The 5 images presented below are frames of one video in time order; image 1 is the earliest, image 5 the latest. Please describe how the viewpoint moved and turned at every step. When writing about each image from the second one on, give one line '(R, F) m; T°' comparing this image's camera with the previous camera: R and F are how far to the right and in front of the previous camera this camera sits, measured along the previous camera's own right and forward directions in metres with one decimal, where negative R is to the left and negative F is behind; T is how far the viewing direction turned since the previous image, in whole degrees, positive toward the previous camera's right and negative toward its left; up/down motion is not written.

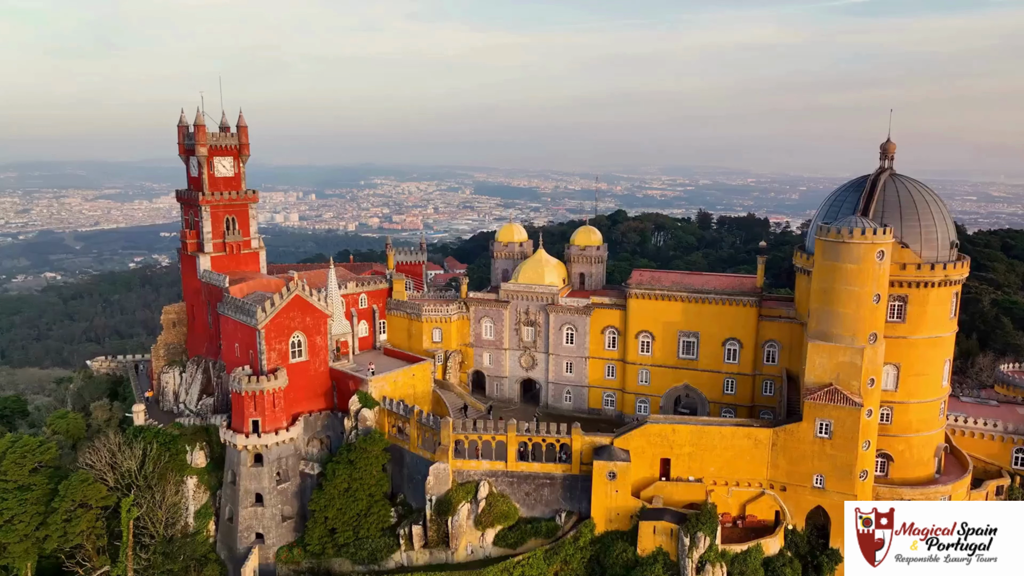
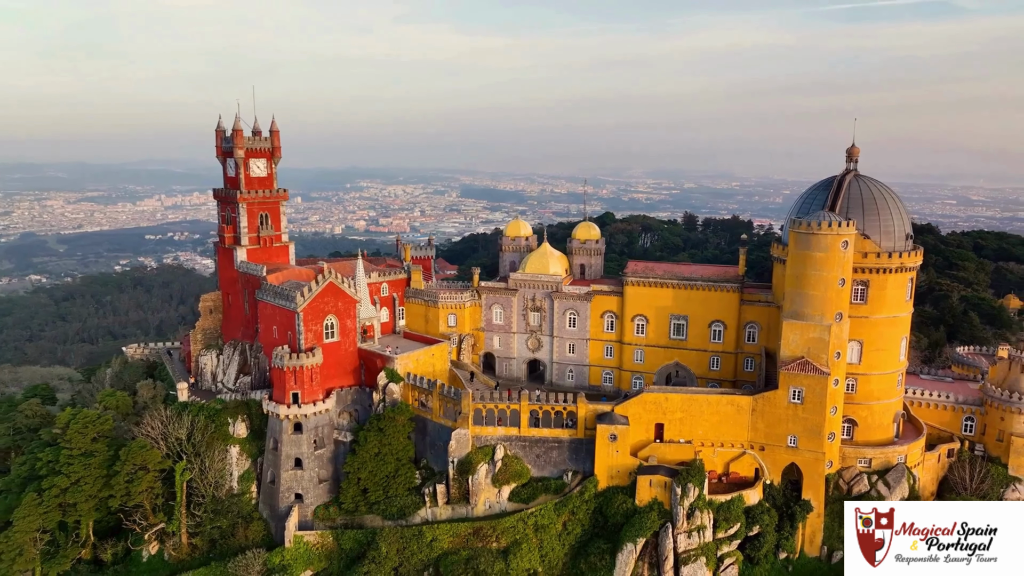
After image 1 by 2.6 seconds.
(-1.1, -3.4) m; +1°
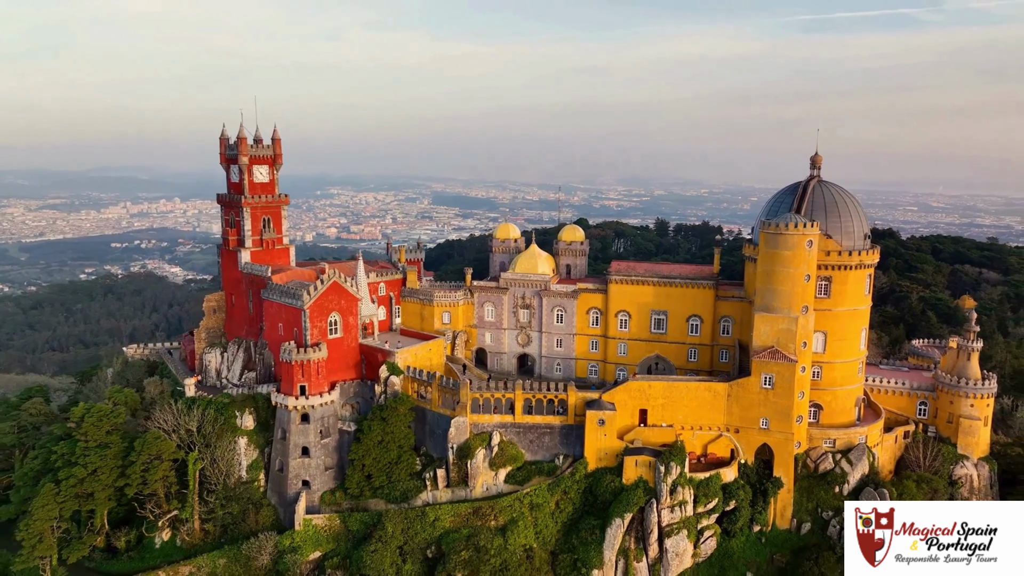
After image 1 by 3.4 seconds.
(-1.0, -2.2) m; +2°
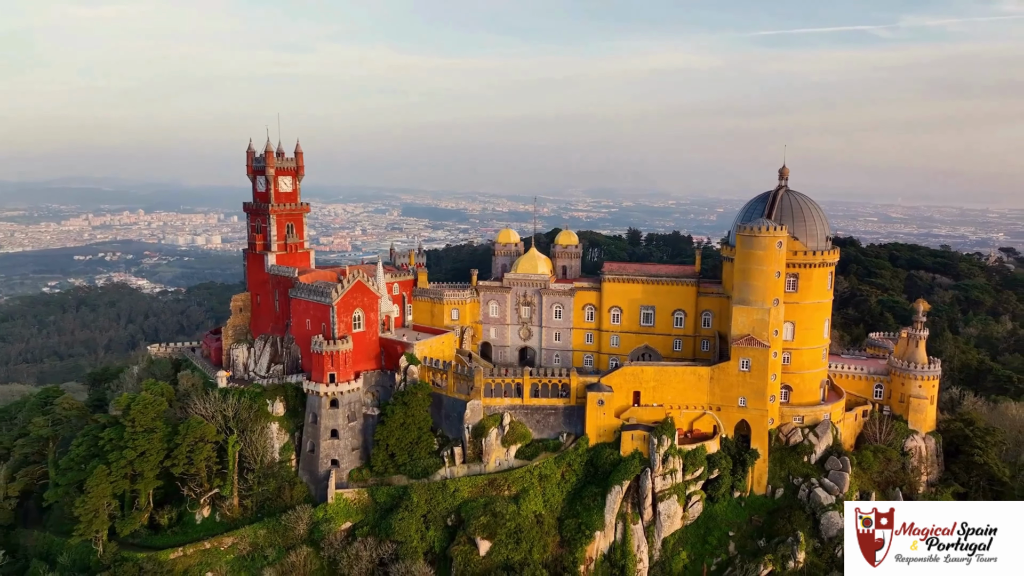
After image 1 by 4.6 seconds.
(-1.9, -3.8) m; +2°
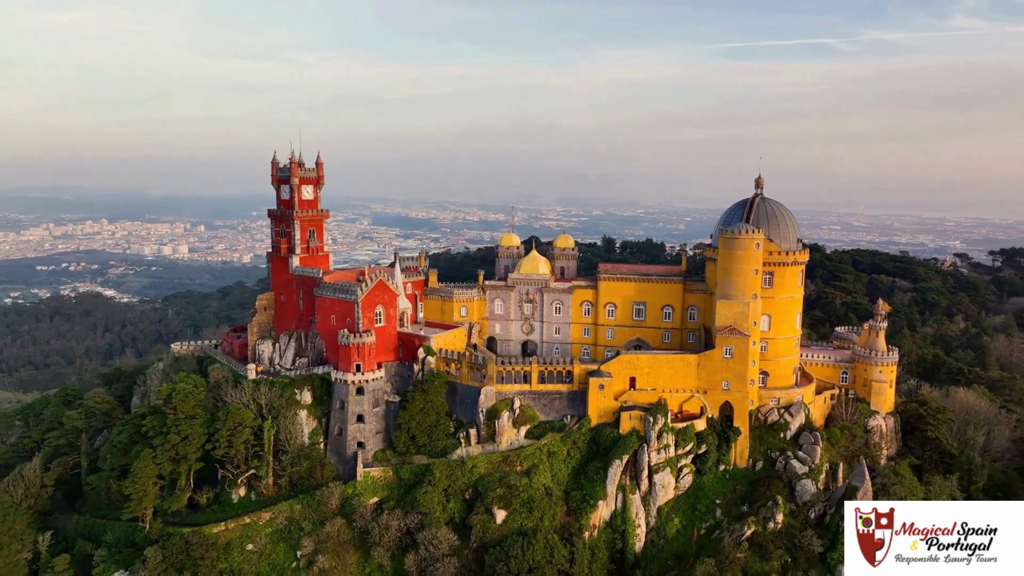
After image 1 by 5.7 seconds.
(-2.1, -3.9) m; +2°
